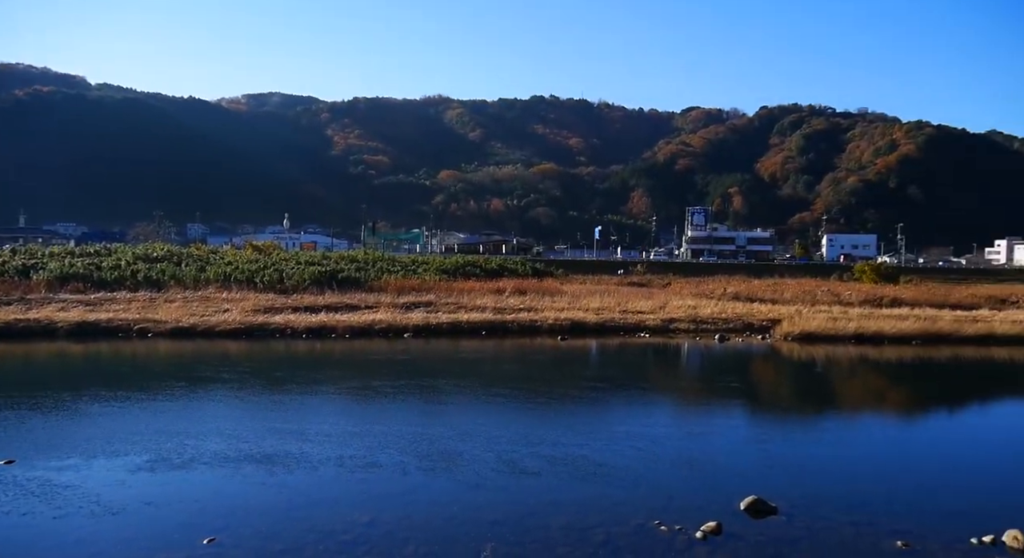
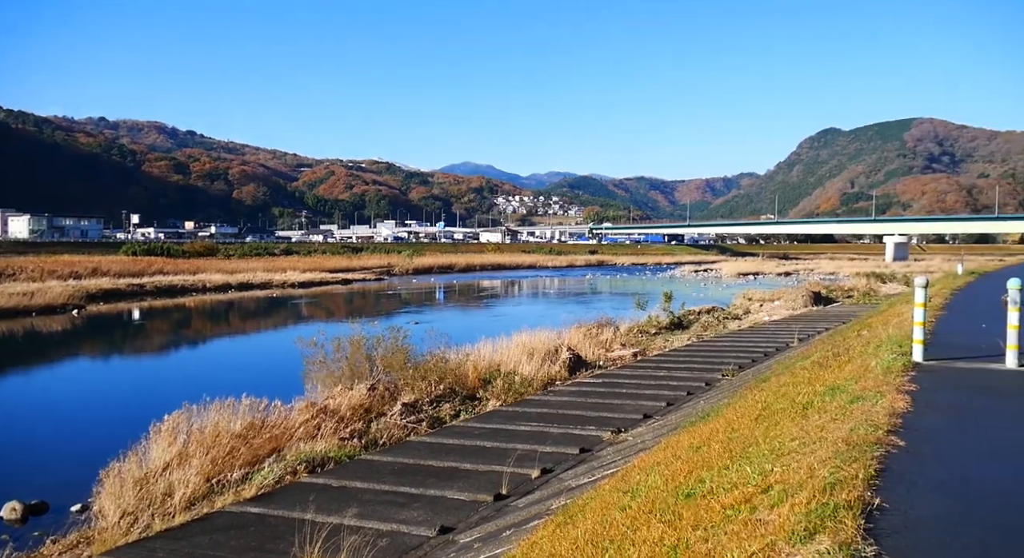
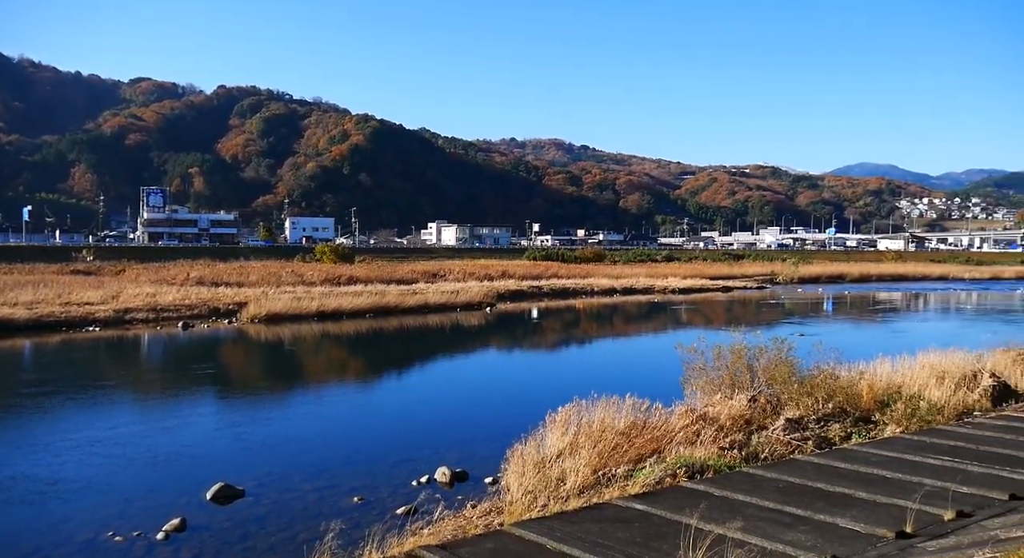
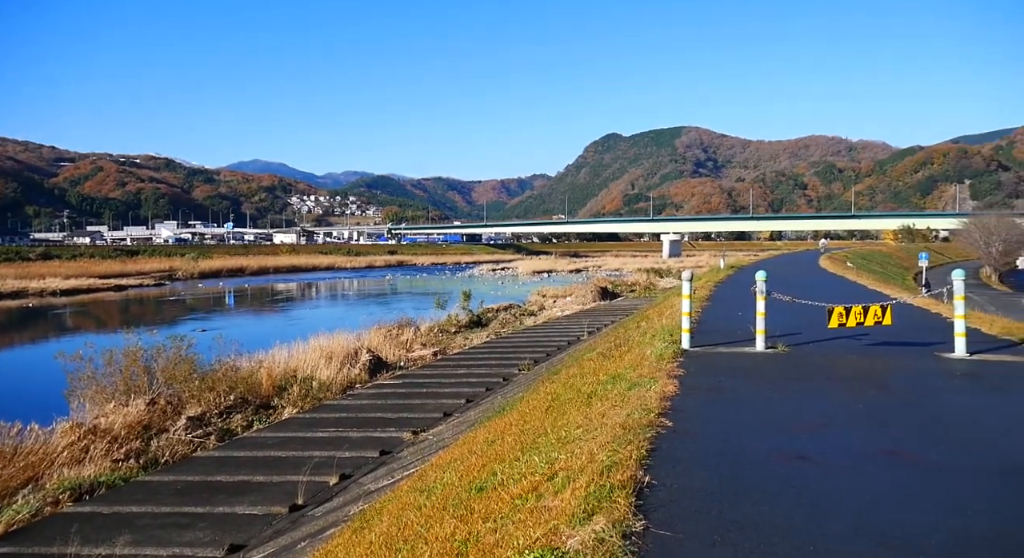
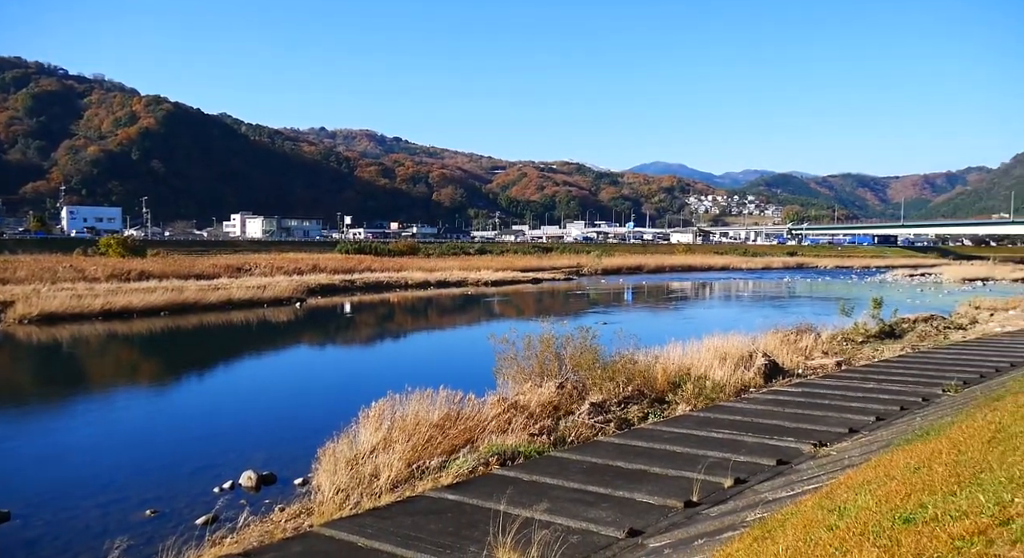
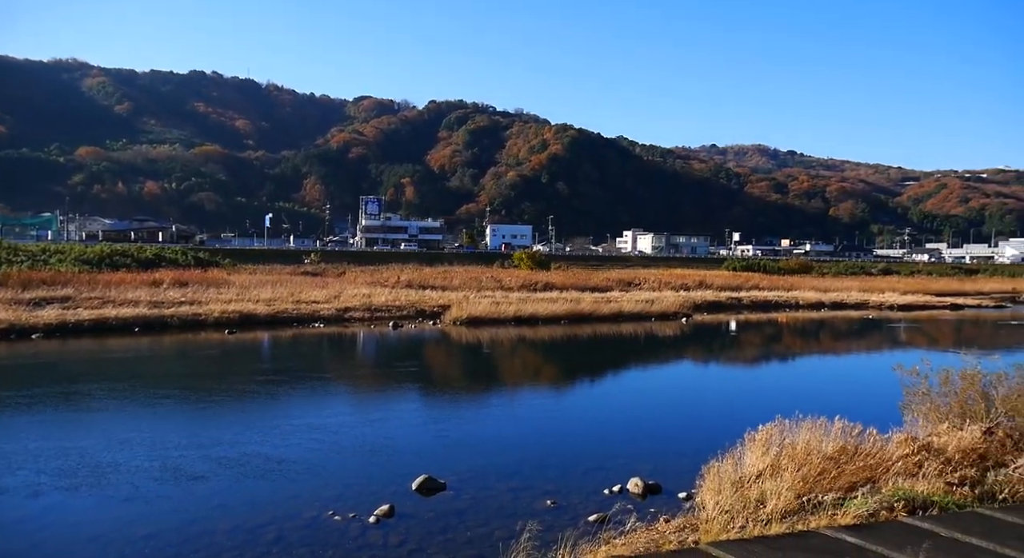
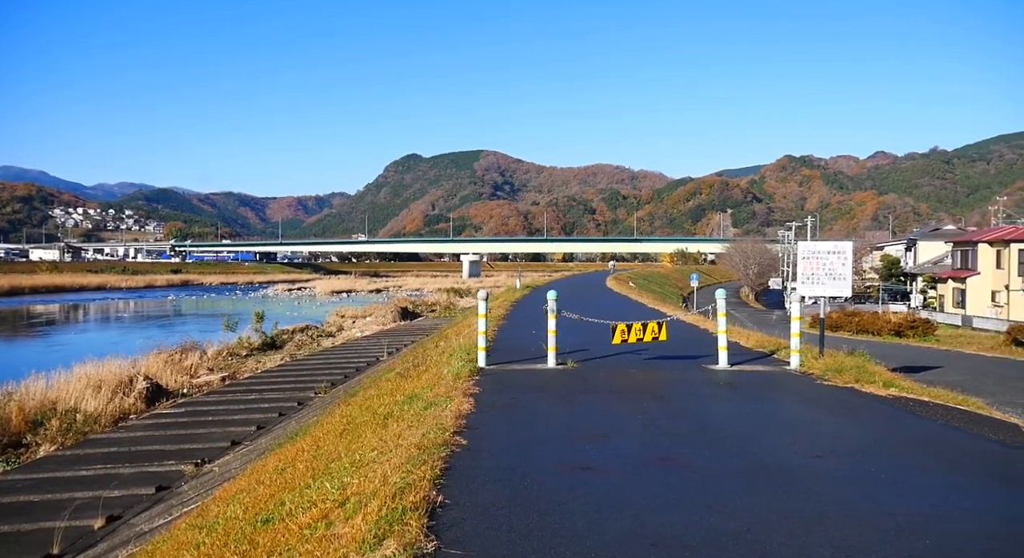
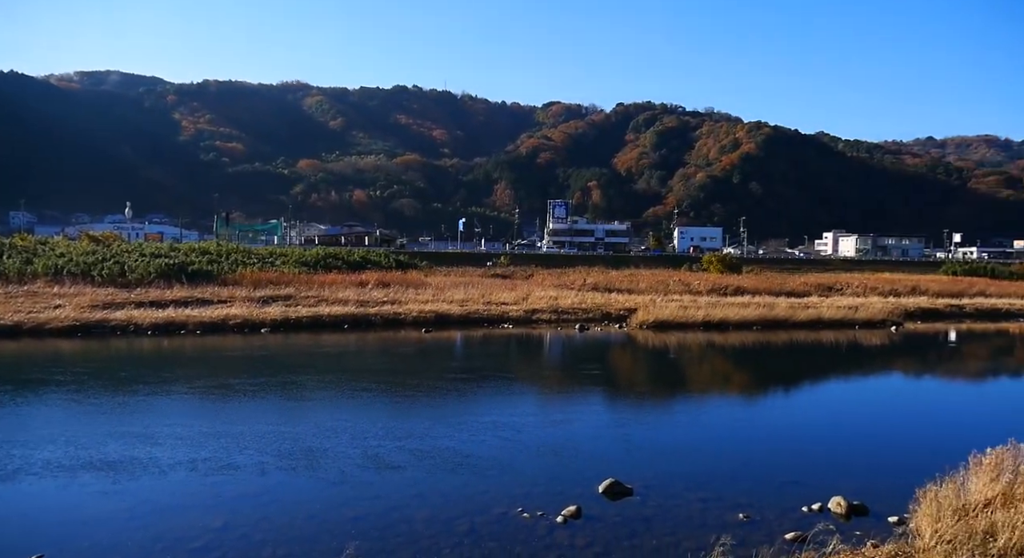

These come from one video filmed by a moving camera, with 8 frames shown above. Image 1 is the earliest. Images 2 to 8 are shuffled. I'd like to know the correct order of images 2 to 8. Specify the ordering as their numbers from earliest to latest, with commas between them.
8, 6, 3, 5, 2, 4, 7
